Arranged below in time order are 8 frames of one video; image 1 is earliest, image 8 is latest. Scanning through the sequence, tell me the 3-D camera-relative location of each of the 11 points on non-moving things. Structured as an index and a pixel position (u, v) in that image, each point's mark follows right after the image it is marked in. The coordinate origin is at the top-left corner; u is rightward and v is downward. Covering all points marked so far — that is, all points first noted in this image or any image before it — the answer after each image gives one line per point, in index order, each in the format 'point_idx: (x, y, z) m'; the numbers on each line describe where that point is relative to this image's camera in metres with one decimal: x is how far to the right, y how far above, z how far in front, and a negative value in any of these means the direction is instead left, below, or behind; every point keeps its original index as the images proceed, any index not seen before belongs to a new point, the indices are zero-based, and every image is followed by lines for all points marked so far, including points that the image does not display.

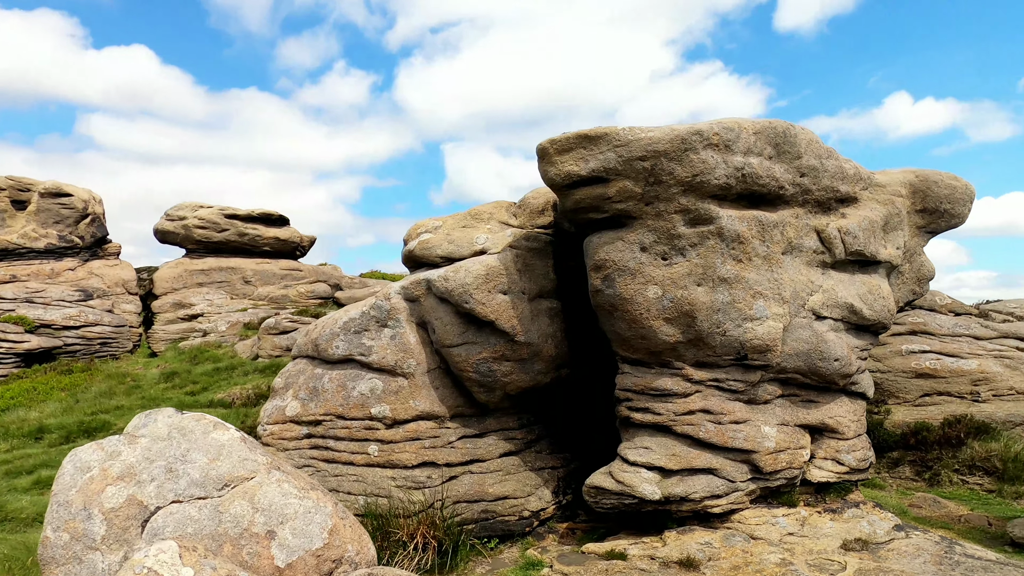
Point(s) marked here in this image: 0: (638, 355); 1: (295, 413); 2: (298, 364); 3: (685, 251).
0: (+1.7, -0.9, +9.0) m
1: (-3.2, -1.9, +9.8) m
2: (-3.4, -1.2, +10.5) m
3: (+2.2, +0.5, +8.5) m
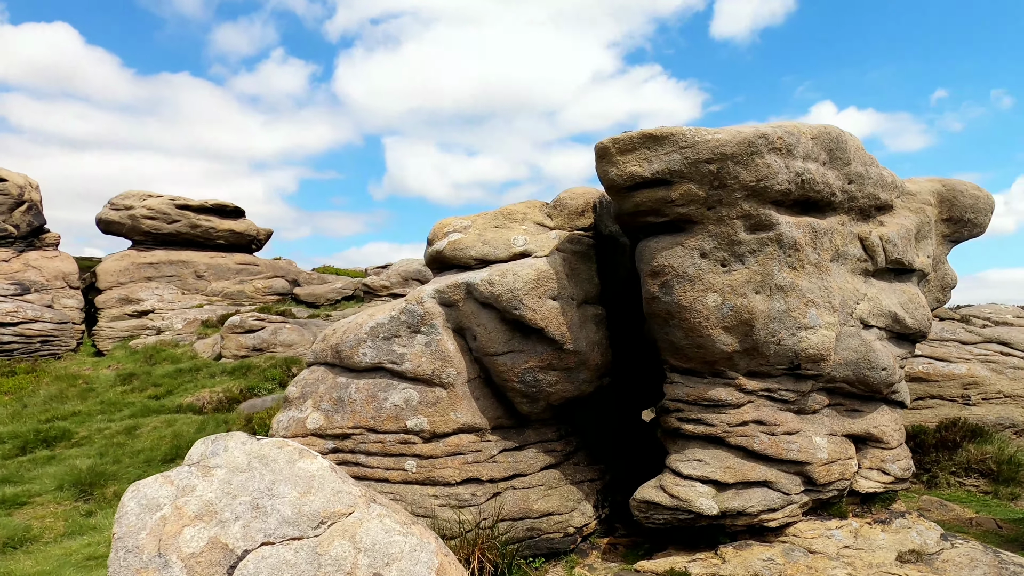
0: (+2.4, -1.0, +8.7) m
1: (-2.7, -1.9, +9.1) m
2: (-2.9, -1.2, +9.7) m
3: (+2.9, +0.4, +8.3) m
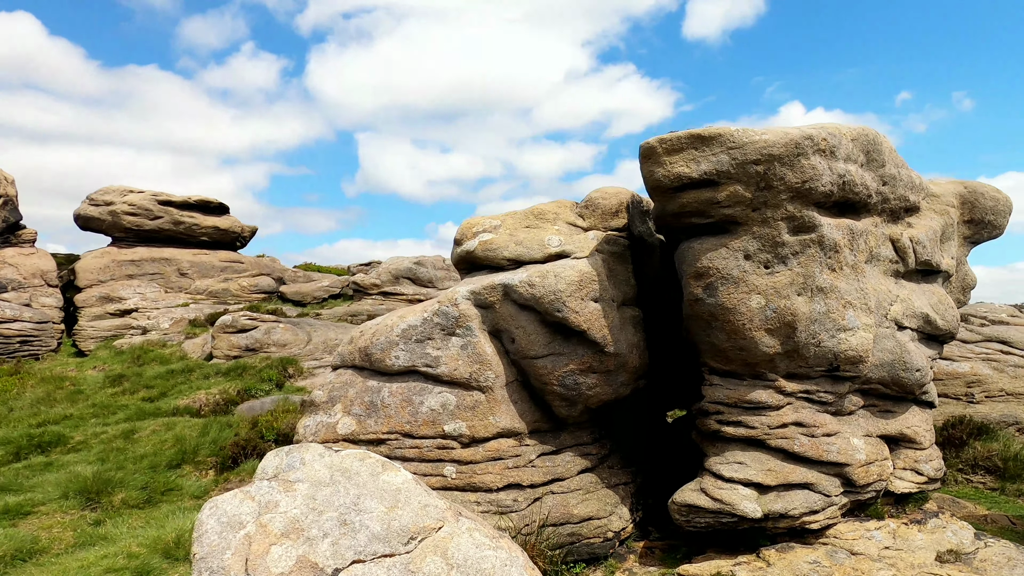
0: (+2.9, -1.0, +8.6) m
1: (-2.2, -1.9, +8.8) m
2: (-2.4, -1.3, +9.4) m
3: (+3.4, +0.4, +8.2) m
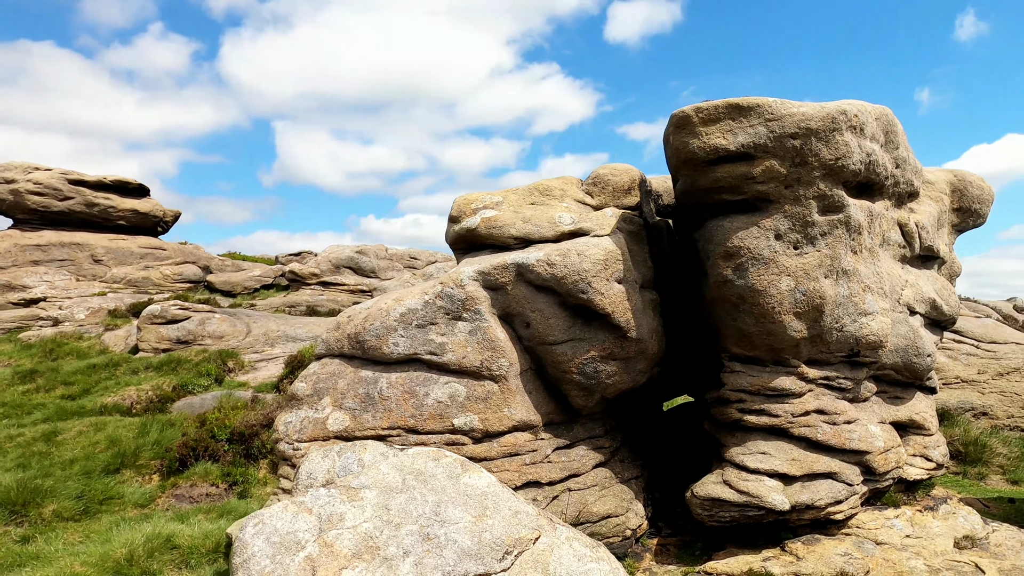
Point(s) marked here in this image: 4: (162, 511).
0: (+3.0, -0.8, +8.2) m
1: (-2.0, -1.7, +7.9) m
2: (-2.3, -1.0, +8.4) m
3: (+3.6, +0.6, +7.9) m
4: (-5.6, -3.5, +10.5) m
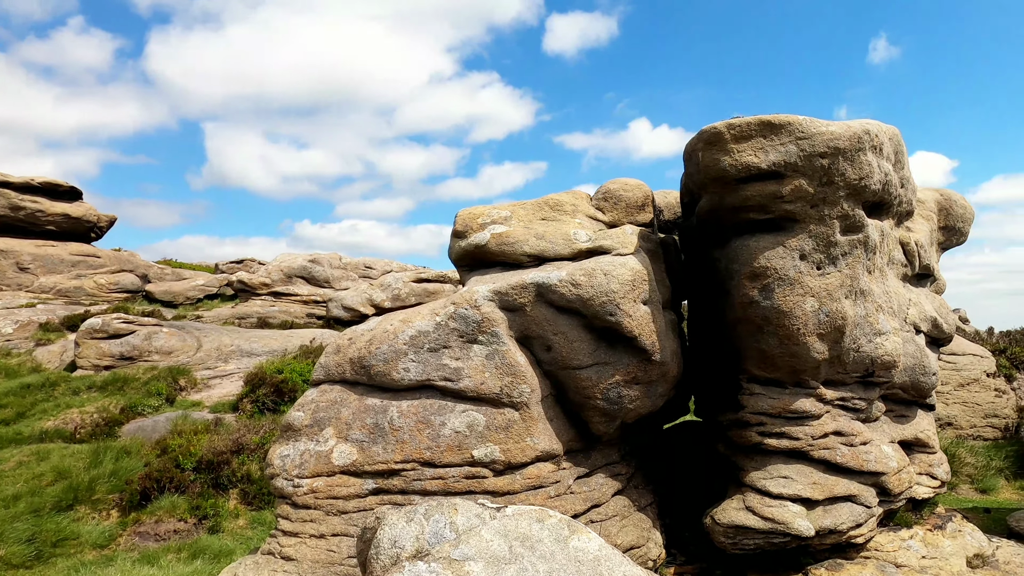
0: (+3.2, -1.0, +8.0) m
1: (-1.8, -1.9, +7.2) m
2: (-2.1, -1.2, +7.8) m
3: (+3.9, +0.3, +7.8) m
4: (-5.6, -3.8, +9.5) m
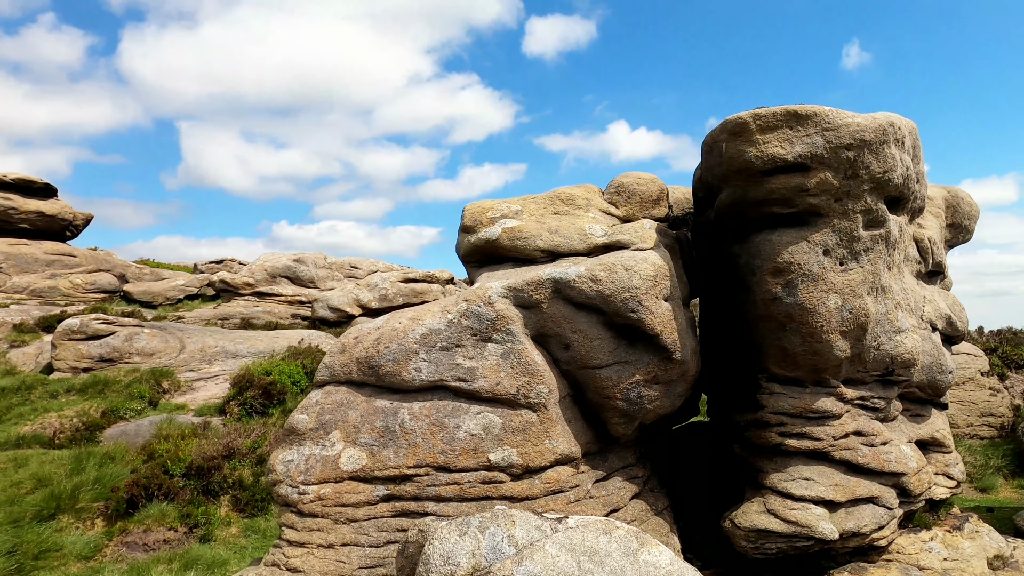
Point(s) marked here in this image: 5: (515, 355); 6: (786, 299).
0: (+3.4, -1.0, +7.8) m
1: (-1.6, -1.9, +6.9) m
2: (-2.0, -1.2, +7.4) m
3: (+4.0, +0.4, +7.6) m
4: (-5.4, -3.8, +9.0) m
5: (0.0, -0.7, +7.0) m
6: (+3.1, -0.1, +7.4) m
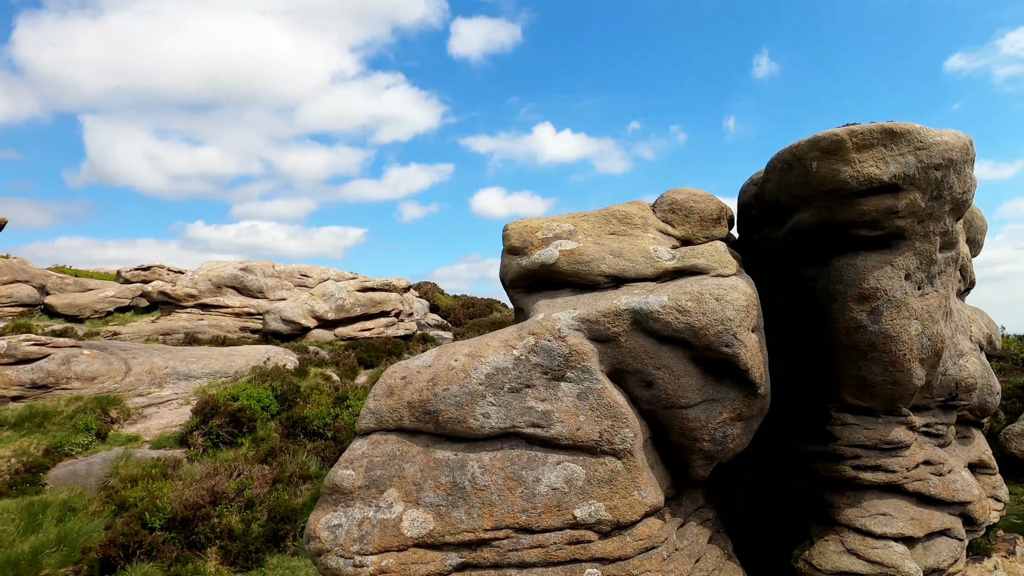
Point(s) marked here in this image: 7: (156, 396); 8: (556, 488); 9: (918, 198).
0: (+4.0, -1.3, +7.4) m
1: (-0.8, -2.2, +5.9) m
2: (-1.2, -1.5, +6.4) m
3: (+4.7, +0.1, +7.3) m
4: (-4.8, -4.1, +7.7) m
5: (+0.8, -1.0, +6.3) m
6: (+3.8, -0.4, +7.0) m
7: (-9.2, -2.8, +17.1) m
8: (+0.4, -1.8, +6.1) m
9: (+4.1, +0.9, +6.7) m
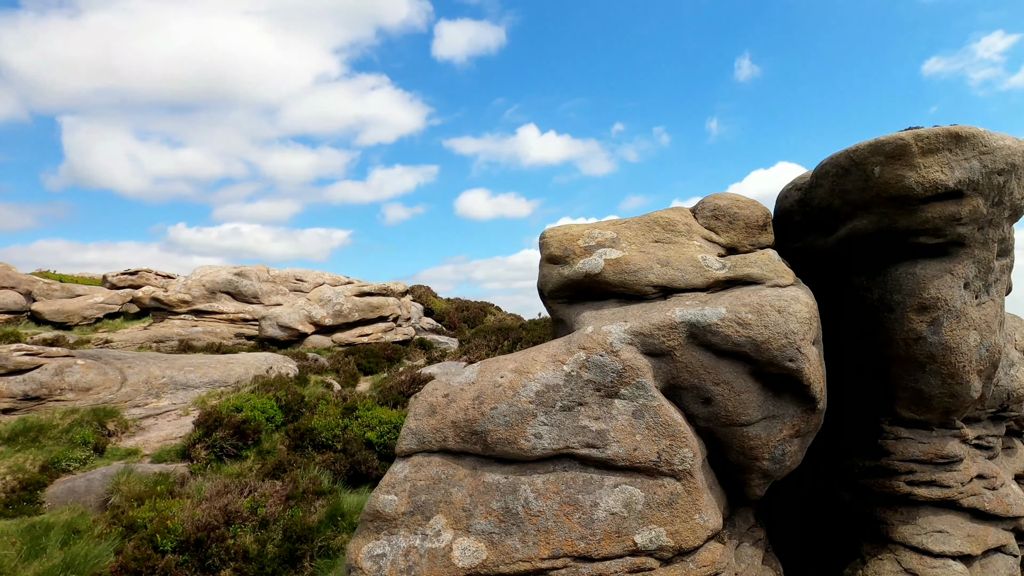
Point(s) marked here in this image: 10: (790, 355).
0: (+4.5, -1.4, +7.2) m
1: (-0.3, -2.3, +5.6) m
2: (-0.7, -1.6, +6.0) m
3: (+5.1, 0.0, +7.0) m
4: (-4.4, -4.3, +7.2) m
5: (+1.3, -1.1, +6.0) m
6: (+4.2, -0.5, +6.7) m
7: (-9.0, -3.0, +16.6) m
8: (+0.9, -1.9, +5.7) m
9: (+4.6, +0.8, +6.4) m
10: (+2.5, -0.6, +6.0) m
